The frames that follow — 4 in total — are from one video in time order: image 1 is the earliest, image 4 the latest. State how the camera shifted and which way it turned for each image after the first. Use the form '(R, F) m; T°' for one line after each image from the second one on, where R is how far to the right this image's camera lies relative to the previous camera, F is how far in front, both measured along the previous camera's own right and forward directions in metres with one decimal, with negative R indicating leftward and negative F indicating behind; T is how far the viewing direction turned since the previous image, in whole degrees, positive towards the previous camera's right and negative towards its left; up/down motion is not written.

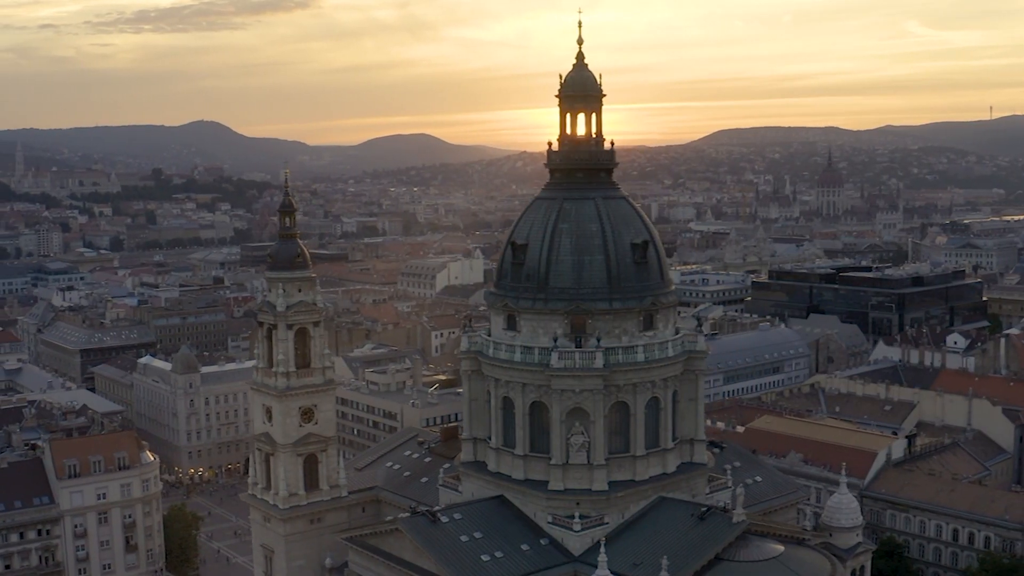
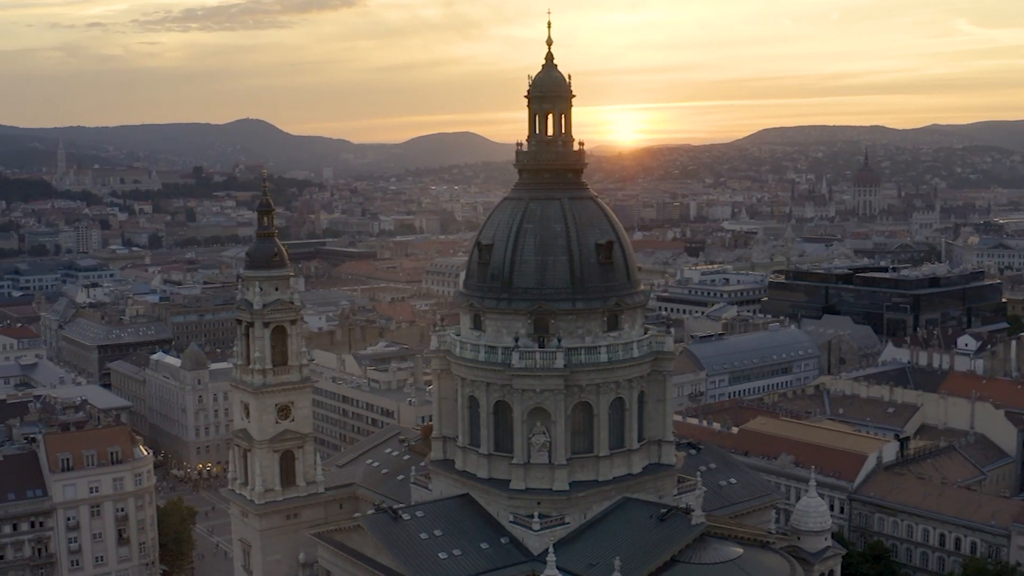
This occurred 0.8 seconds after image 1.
(+1.0, 0.0) m; -2°
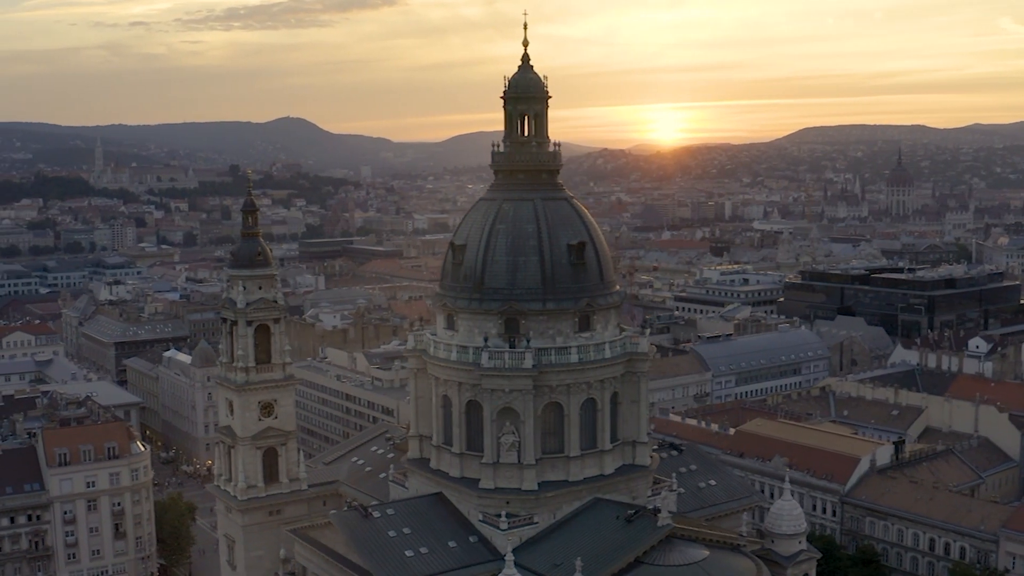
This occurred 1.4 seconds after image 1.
(+0.9, 0.0) m; -2°
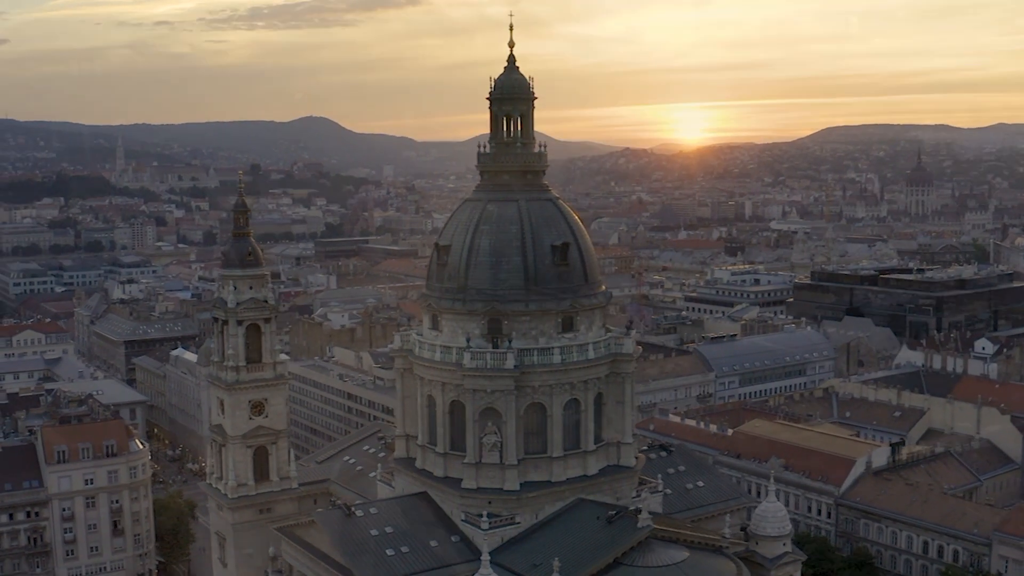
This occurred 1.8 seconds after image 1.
(+0.5, 0.0) m; -1°
